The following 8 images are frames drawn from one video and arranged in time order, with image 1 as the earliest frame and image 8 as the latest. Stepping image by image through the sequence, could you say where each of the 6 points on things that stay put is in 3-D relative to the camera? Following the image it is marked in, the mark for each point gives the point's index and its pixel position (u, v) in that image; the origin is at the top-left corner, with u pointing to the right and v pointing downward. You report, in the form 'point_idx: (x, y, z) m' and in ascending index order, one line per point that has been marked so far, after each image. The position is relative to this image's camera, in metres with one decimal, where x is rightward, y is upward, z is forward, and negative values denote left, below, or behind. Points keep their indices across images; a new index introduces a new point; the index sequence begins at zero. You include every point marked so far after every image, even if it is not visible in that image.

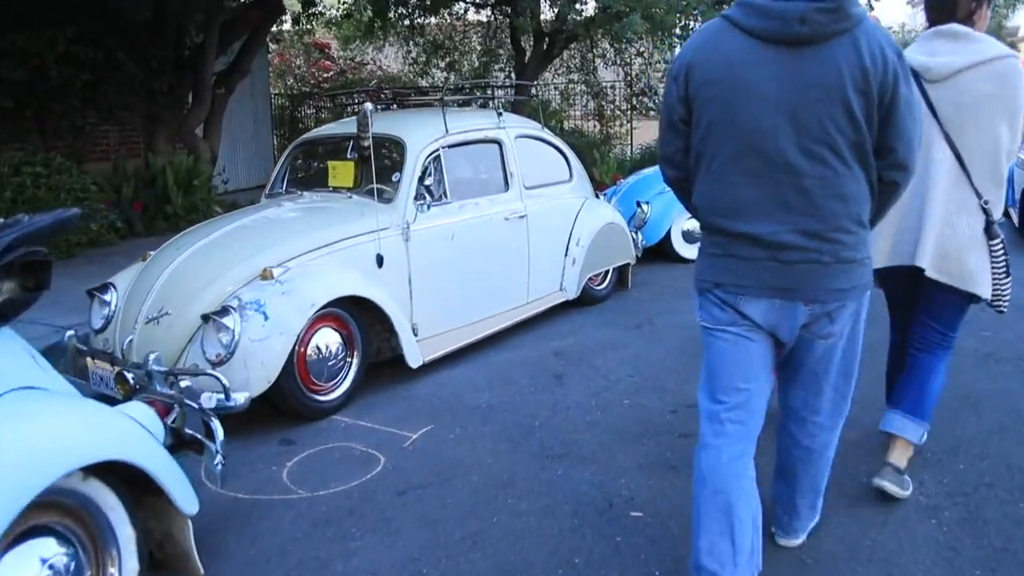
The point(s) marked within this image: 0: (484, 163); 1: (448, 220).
0: (-0.2, +1.0, +6.6) m
1: (-0.5, +0.5, +6.0) m
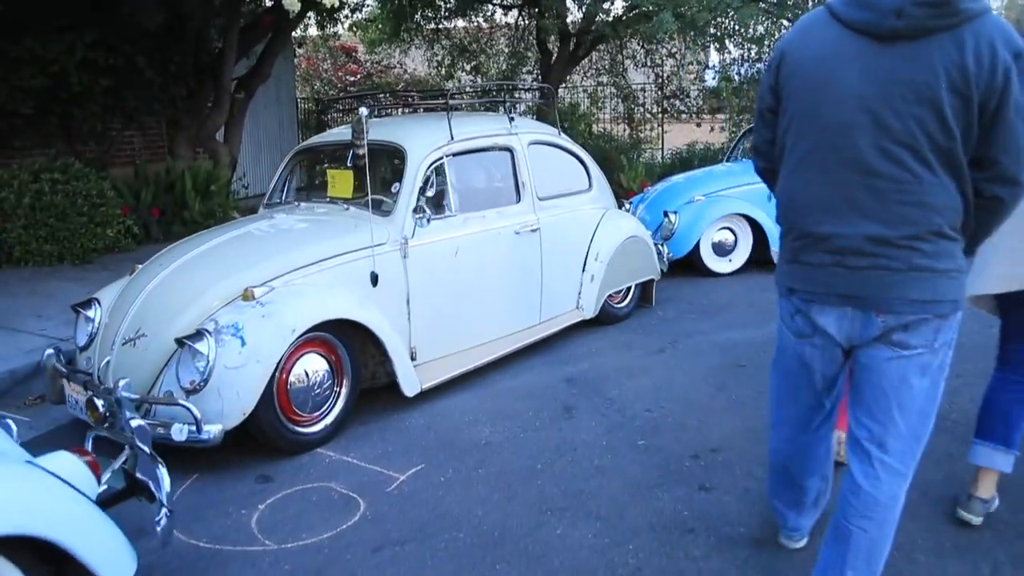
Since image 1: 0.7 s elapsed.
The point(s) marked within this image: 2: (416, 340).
0: (-0.1, +0.8, +6.1) m
1: (-0.4, +0.3, +5.6) m
2: (-0.6, -0.3, +5.4) m
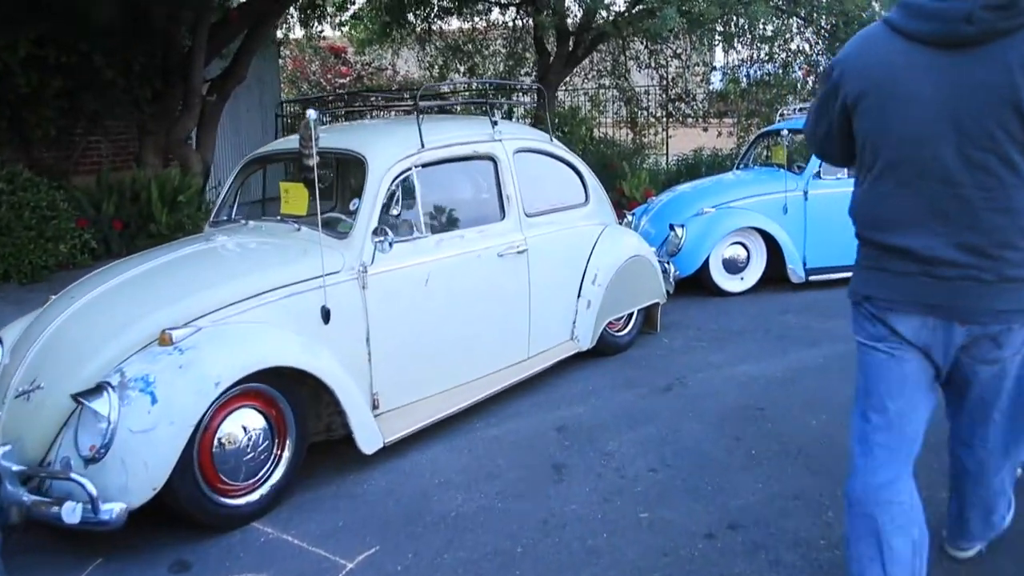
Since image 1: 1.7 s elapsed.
0: (-0.2, +0.6, +5.3) m
1: (-0.5, +0.2, +4.8) m
2: (-0.7, -0.5, +4.6) m
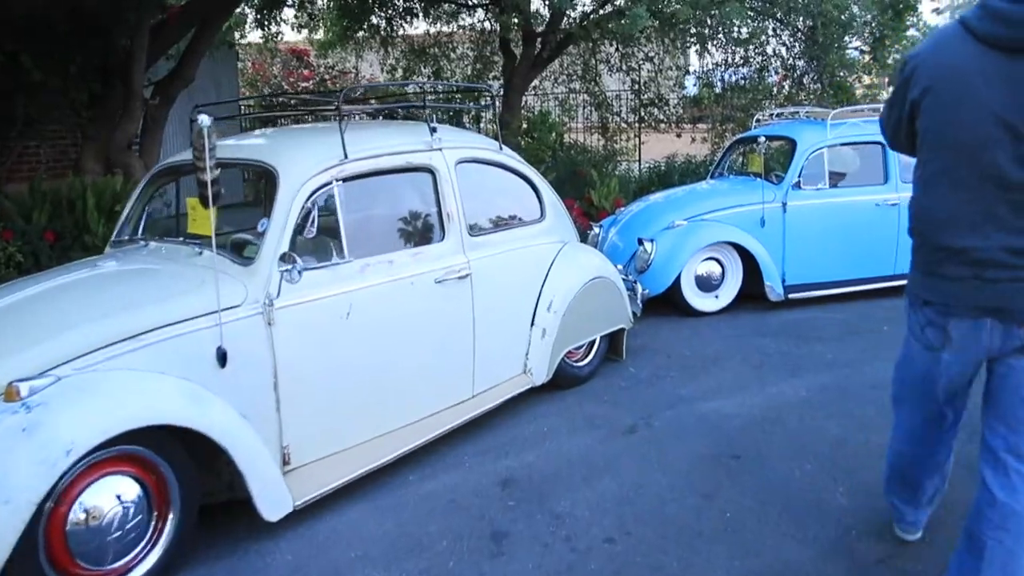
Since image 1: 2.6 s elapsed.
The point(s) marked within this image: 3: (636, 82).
0: (-0.5, +0.5, +4.7) m
1: (-0.8, 0.0, +4.1) m
2: (-1.0, -0.7, +3.9) m
3: (+1.9, +3.2, +13.3) m
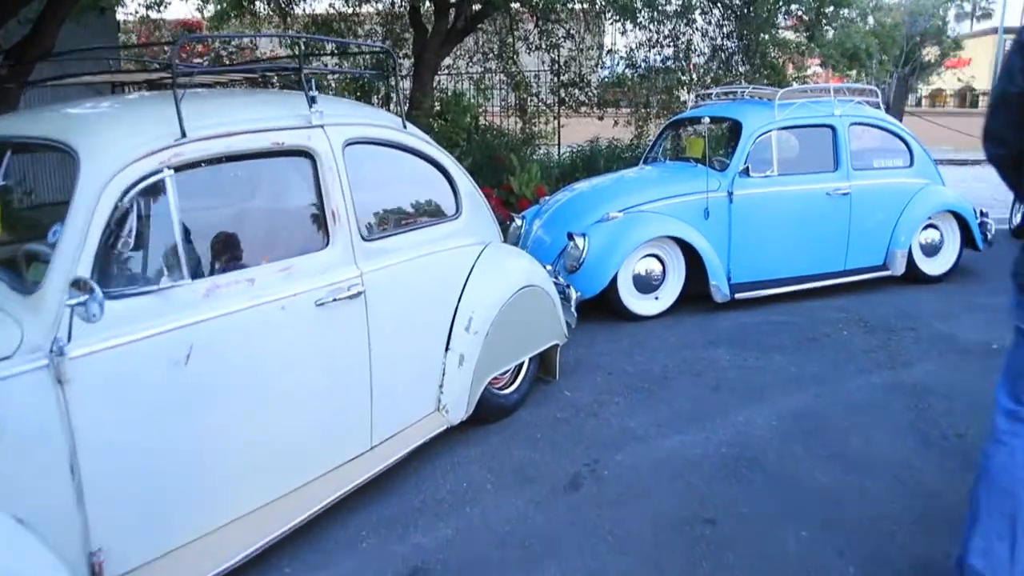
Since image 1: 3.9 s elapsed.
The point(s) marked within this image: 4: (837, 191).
0: (-0.9, +0.4, +3.5) m
1: (-1.1, -0.1, +2.9) m
2: (-1.3, -0.8, +2.7) m
3: (+0.6, +3.3, +12.2) m
4: (+2.8, +0.8, +7.3) m
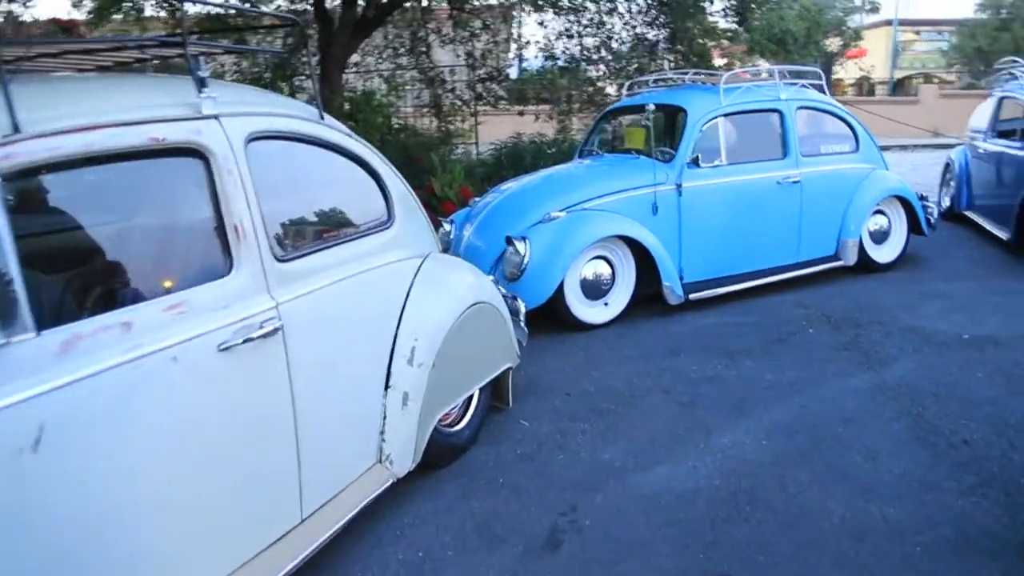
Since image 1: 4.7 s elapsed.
0: (-1.1, +0.3, +2.7) m
1: (-1.2, -0.3, +2.1) m
2: (-1.3, -0.9, +1.9) m
3: (-0.5, +3.2, +11.5) m
4: (+2.2, +0.9, +6.9) m
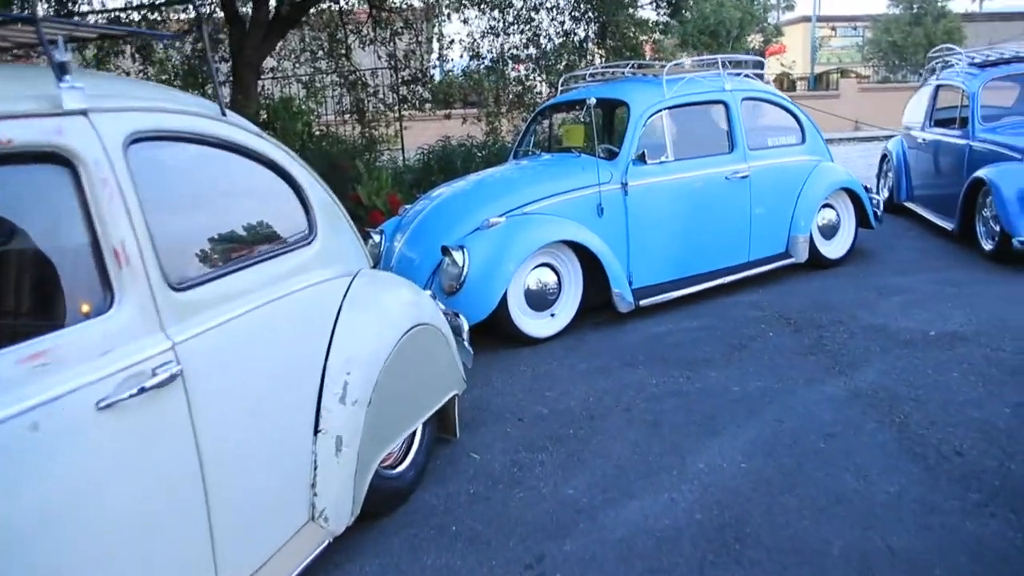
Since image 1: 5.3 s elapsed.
0: (-1.2, +0.1, +2.1) m
1: (-1.2, -0.4, +1.5) m
2: (-1.3, -1.1, +1.3) m
3: (-1.5, +3.0, +11.0) m
4: (+1.7, +0.9, +6.6) m
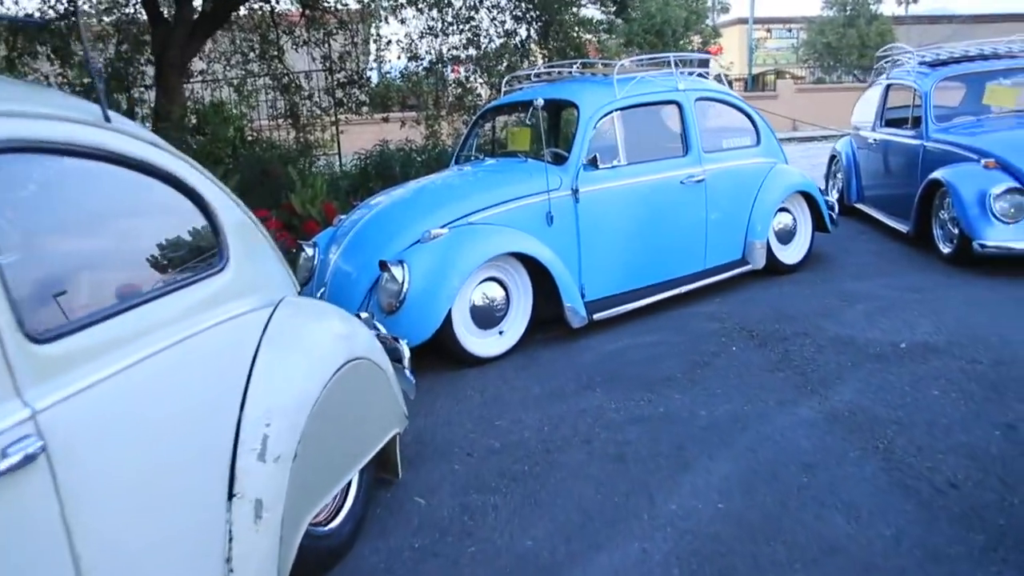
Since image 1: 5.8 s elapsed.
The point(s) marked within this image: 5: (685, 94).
0: (-1.3, 0.0, +1.6) m
1: (-1.3, -0.5, +1.0) m
2: (-1.3, -1.2, +0.8) m
3: (-2.2, +2.9, +10.5) m
4: (+1.3, +0.8, +6.2) m
5: (+1.3, +1.4, +6.4) m
